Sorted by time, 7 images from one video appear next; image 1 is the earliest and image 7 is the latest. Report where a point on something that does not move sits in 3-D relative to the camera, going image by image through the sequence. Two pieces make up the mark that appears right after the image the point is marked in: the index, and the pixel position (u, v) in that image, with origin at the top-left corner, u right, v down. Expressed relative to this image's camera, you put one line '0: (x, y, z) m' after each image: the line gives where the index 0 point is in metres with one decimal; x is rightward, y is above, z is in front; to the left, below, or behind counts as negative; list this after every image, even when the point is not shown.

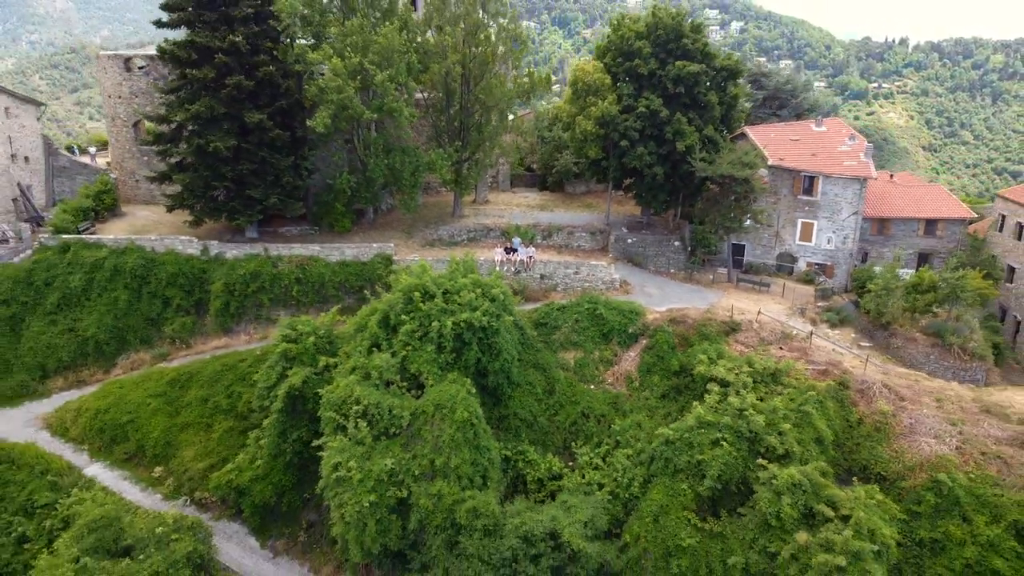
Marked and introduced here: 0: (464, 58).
0: (-0.9, +4.6, +17.1) m
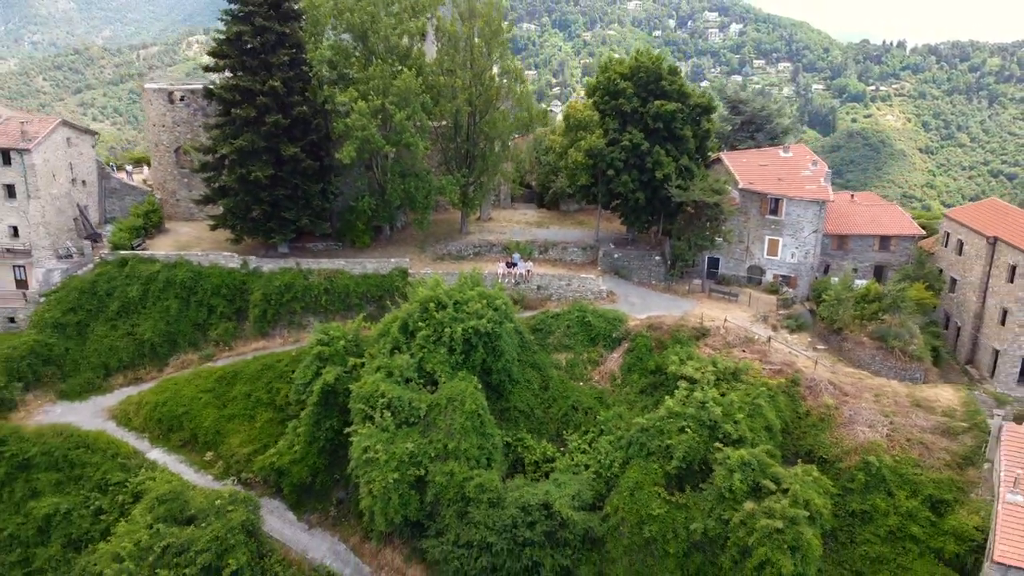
0: (-0.9, +4.4, +19.5) m
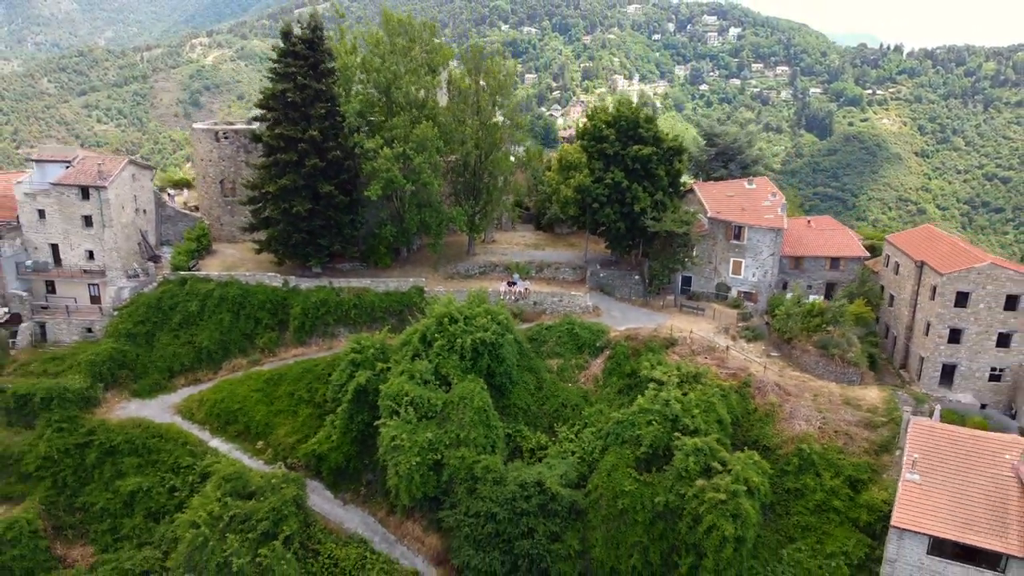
0: (-0.9, +4.0, +22.7) m
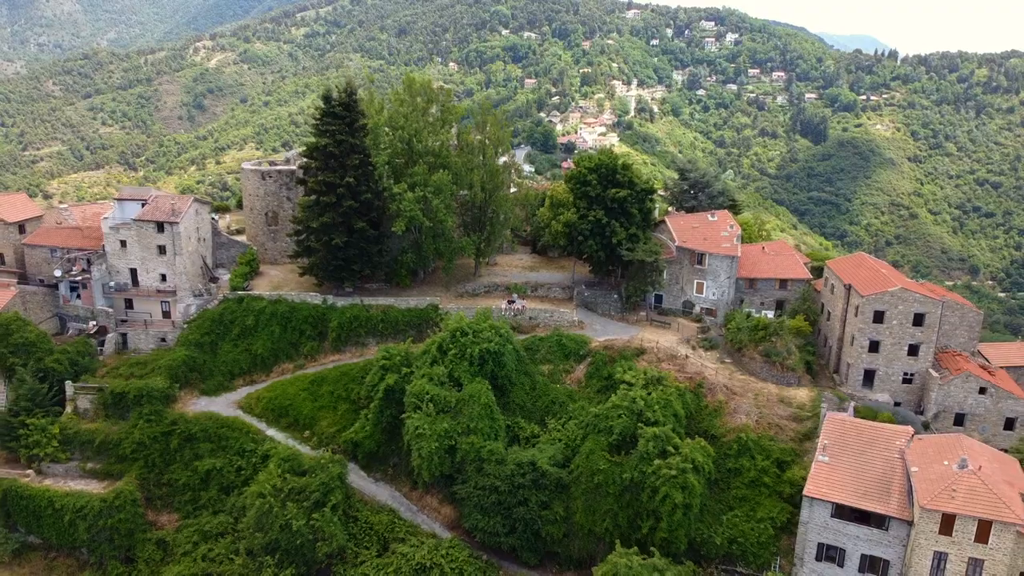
0: (-0.9, +3.5, +27.3) m
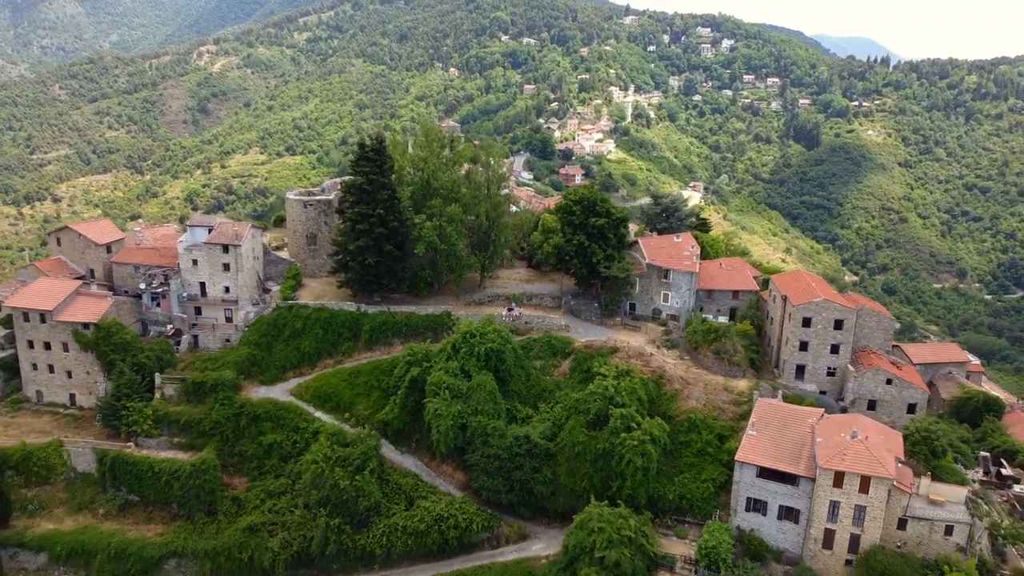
0: (-0.9, +3.1, +33.2) m
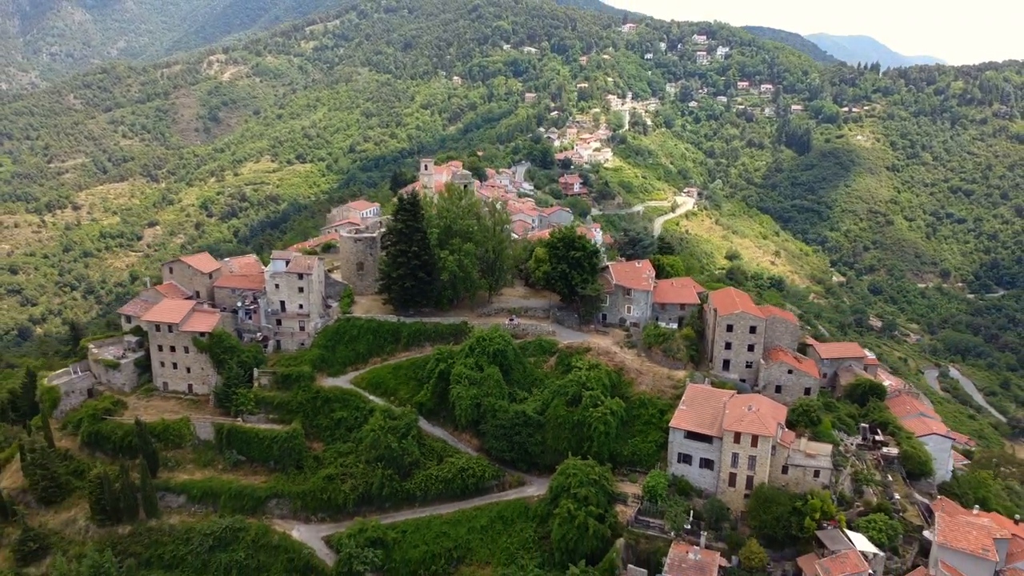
0: (-0.9, +2.2, +44.3) m
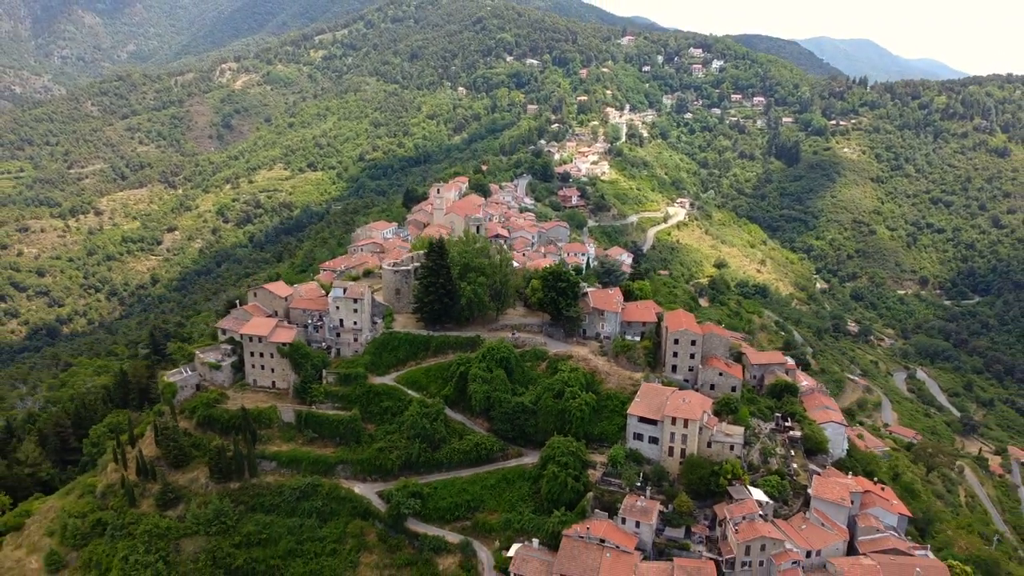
0: (-0.8, +0.7, +58.5) m
